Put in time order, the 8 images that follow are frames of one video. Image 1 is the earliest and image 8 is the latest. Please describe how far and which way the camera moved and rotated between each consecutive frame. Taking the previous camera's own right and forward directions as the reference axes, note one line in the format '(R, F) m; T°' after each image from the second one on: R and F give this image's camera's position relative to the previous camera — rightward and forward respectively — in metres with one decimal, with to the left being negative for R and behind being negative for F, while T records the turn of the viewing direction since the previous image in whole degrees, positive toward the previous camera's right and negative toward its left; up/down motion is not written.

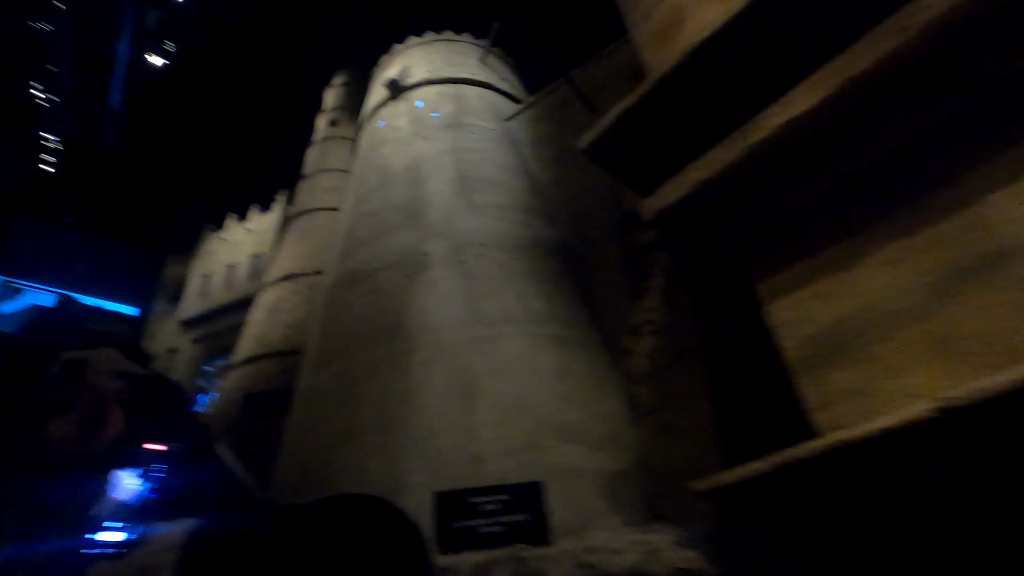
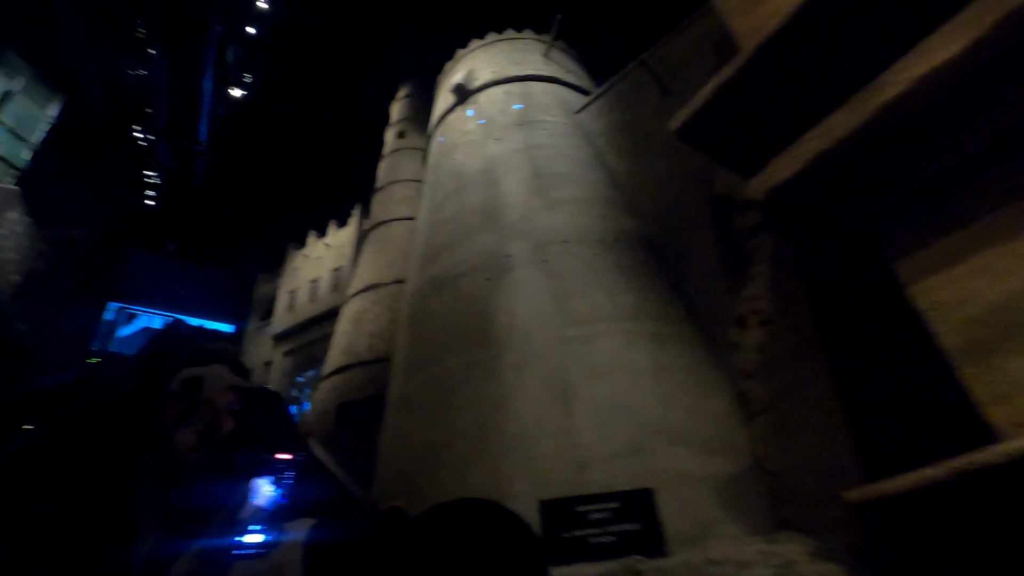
(-0.2, +0.2) m; -7°
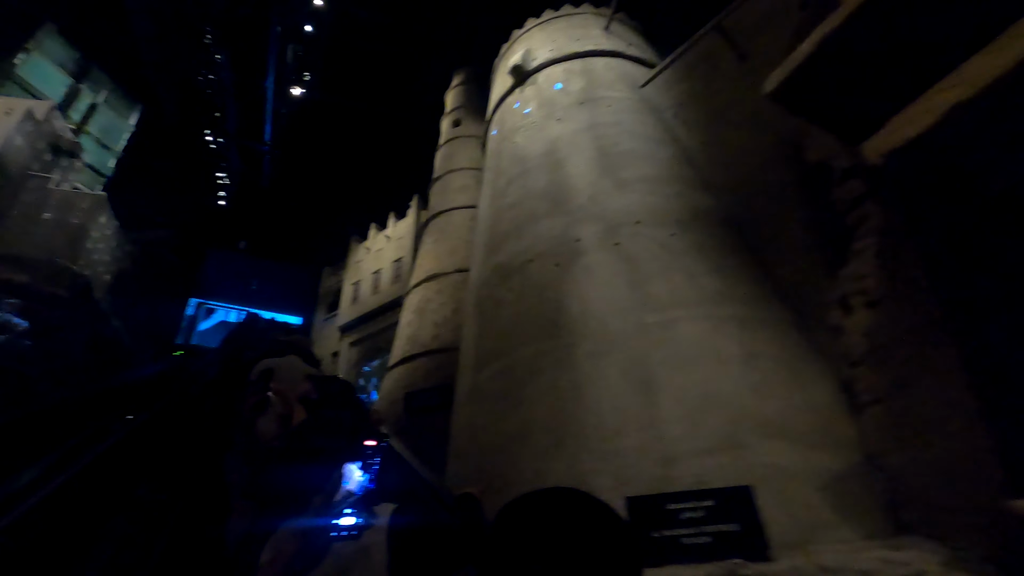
(-0.2, +0.2) m; -6°
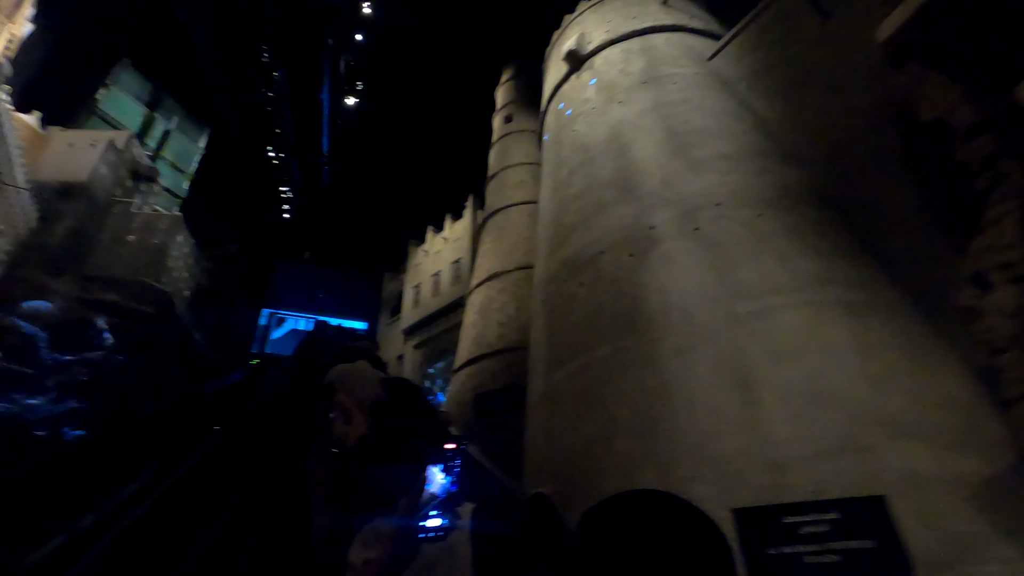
(-0.2, +0.3) m; -6°
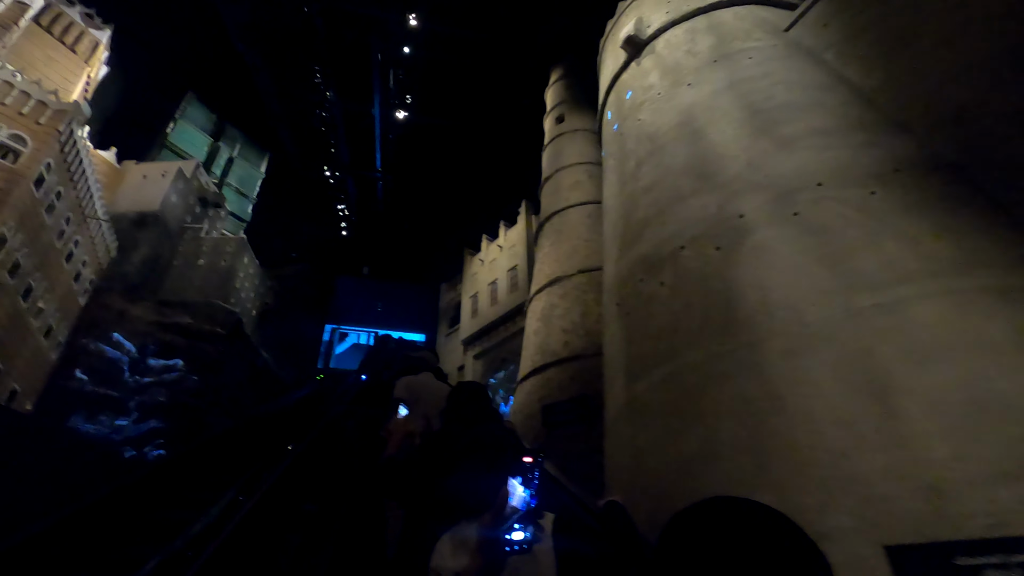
(-0.2, +0.5) m; -6°
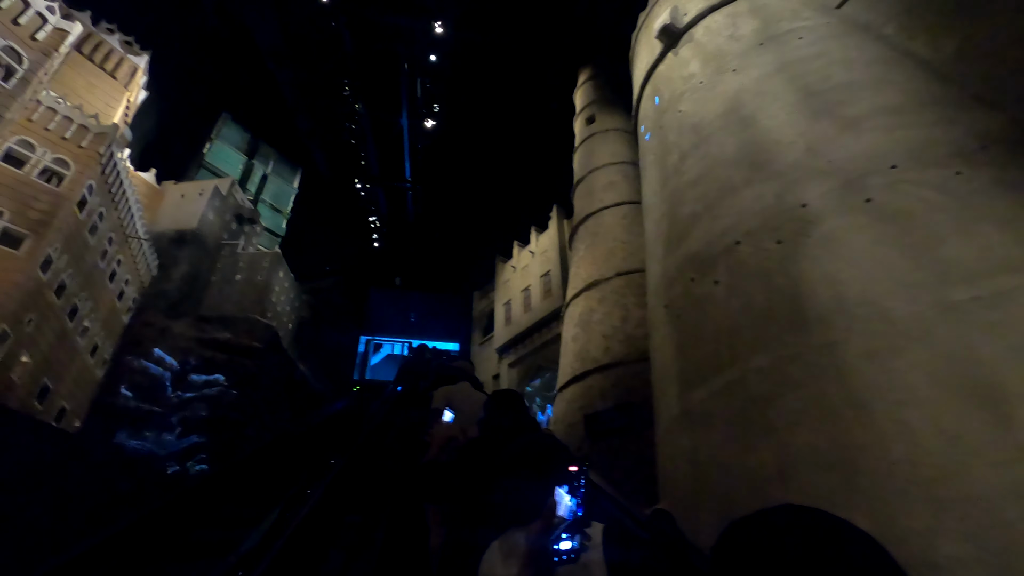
(-0.1, +0.3) m; -3°
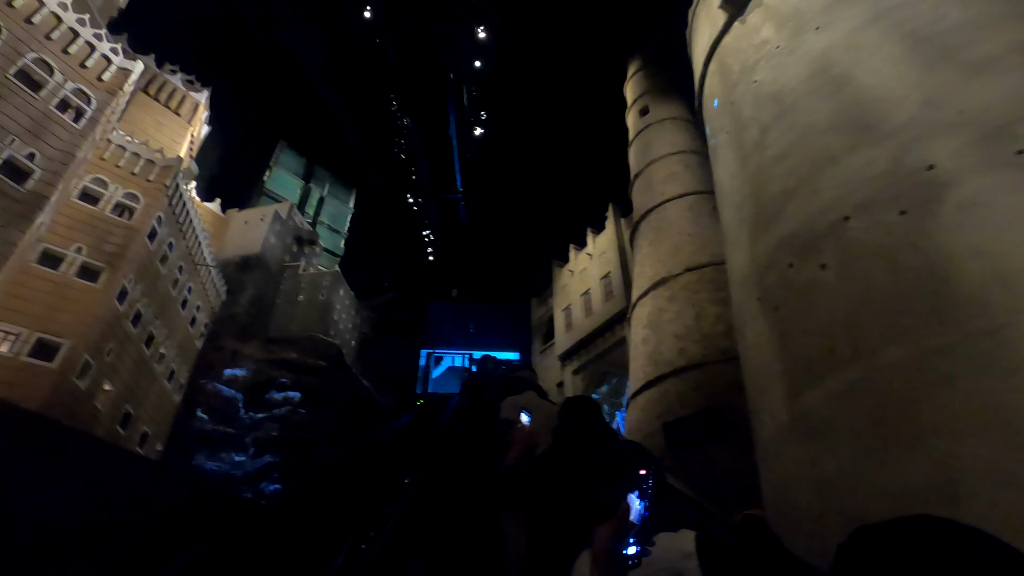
(-0.2, +0.5) m; -6°
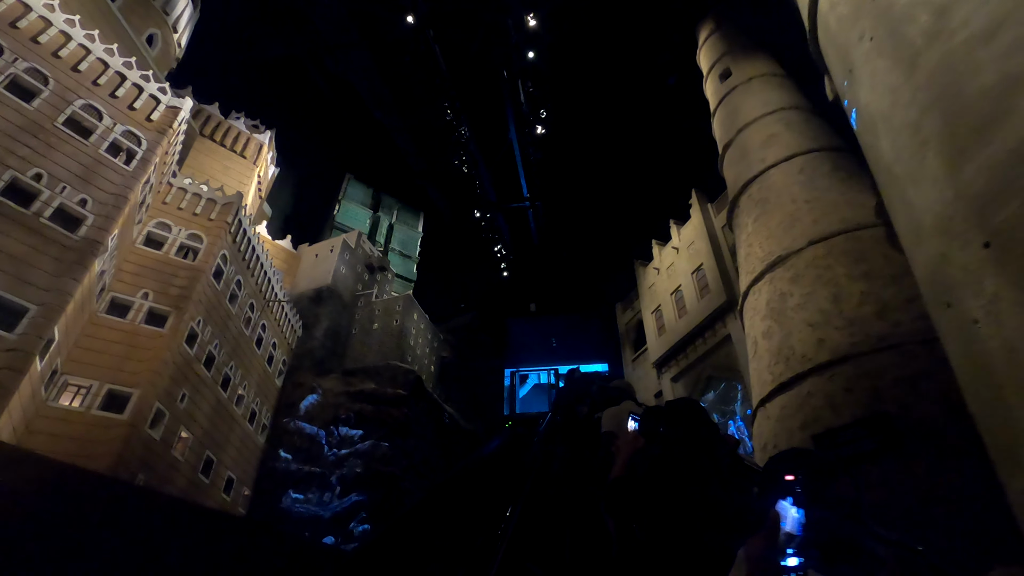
(-0.1, +1.5) m; -8°
